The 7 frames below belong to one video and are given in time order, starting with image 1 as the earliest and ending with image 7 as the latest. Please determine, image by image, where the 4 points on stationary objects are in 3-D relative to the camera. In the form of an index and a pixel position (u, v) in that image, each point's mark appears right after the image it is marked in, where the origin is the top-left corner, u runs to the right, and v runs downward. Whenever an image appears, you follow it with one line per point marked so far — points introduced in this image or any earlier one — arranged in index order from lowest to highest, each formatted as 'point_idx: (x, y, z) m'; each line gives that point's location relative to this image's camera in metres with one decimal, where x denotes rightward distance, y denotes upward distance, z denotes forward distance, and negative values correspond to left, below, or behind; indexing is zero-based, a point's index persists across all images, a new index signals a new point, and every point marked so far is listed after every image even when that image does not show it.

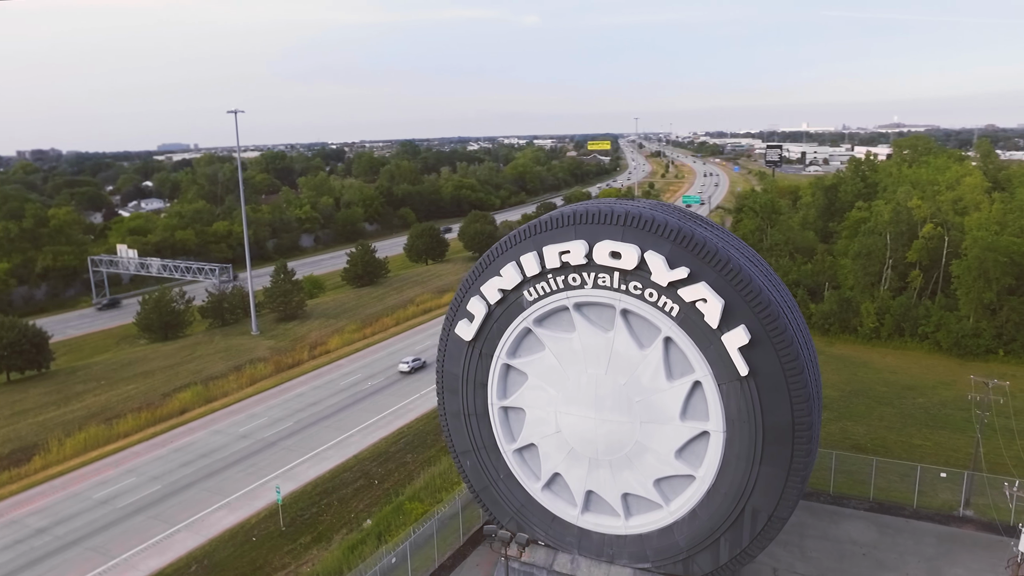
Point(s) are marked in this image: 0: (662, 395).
0: (+3.6, -2.5, +18.4) m
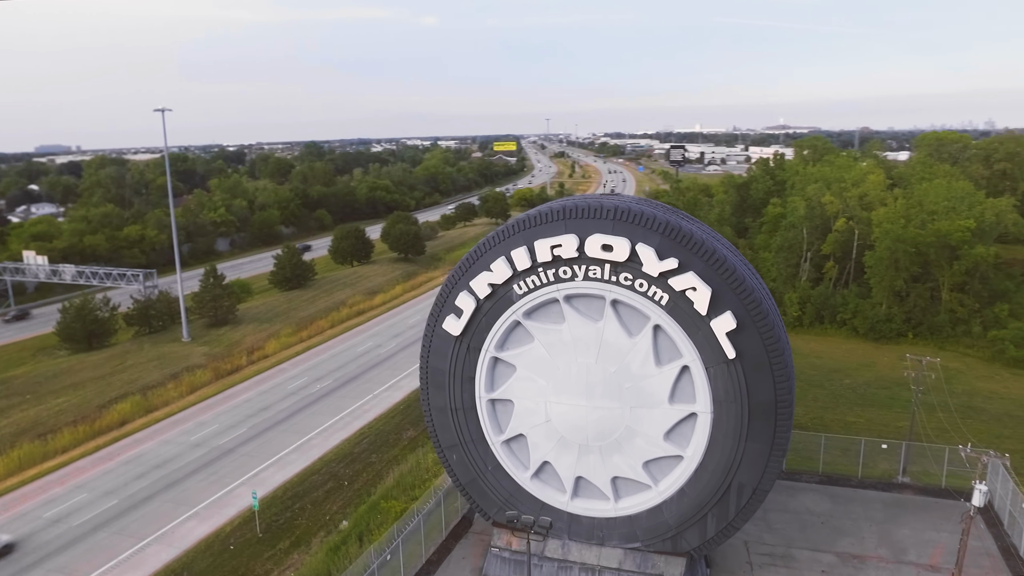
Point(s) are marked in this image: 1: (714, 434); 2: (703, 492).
0: (+3.5, -2.3, +19.3) m
1: (+5.0, -3.6, +19.0) m
2: (+4.8, -5.1, +19.3) m
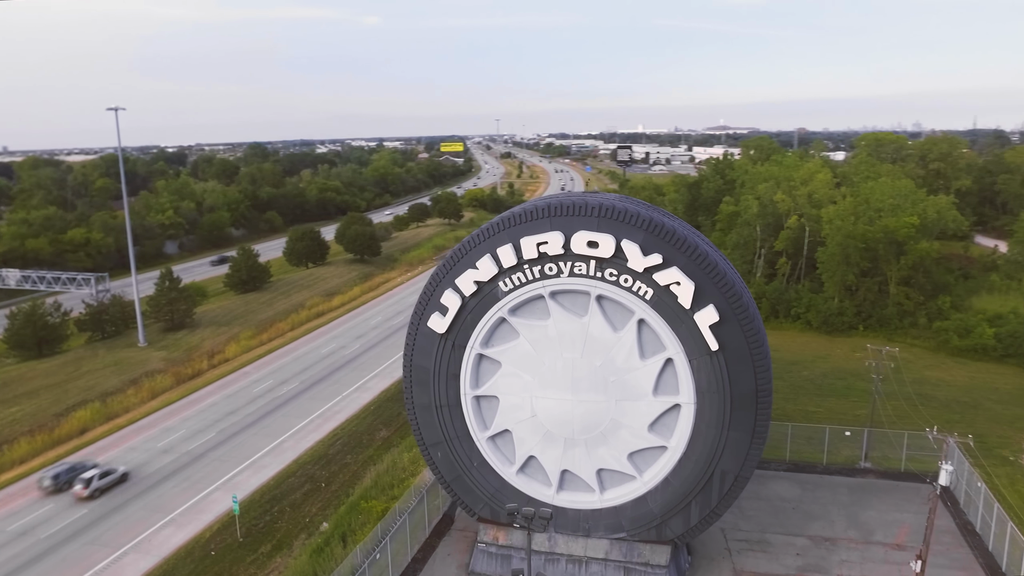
0: (+3.2, -2.1, +19.7) m
1: (+4.7, -3.4, +19.6) m
2: (+4.5, -5.0, +19.9) m
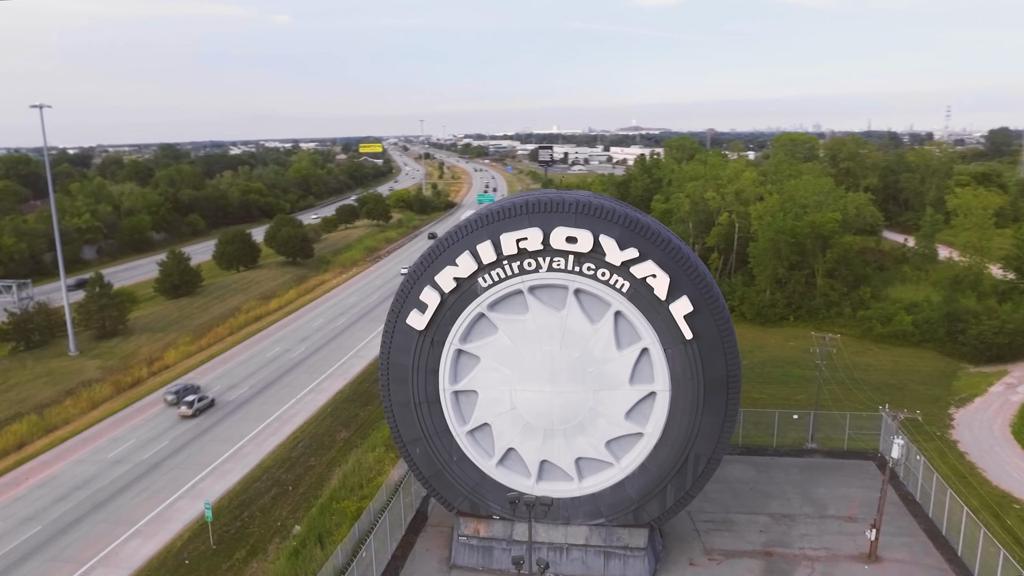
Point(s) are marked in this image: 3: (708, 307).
0: (+2.7, -2.0, +20.5) m
1: (+4.2, -3.2, +20.5) m
2: (+4.0, -4.8, +20.7) m
3: (+5.0, -0.5, +19.9) m
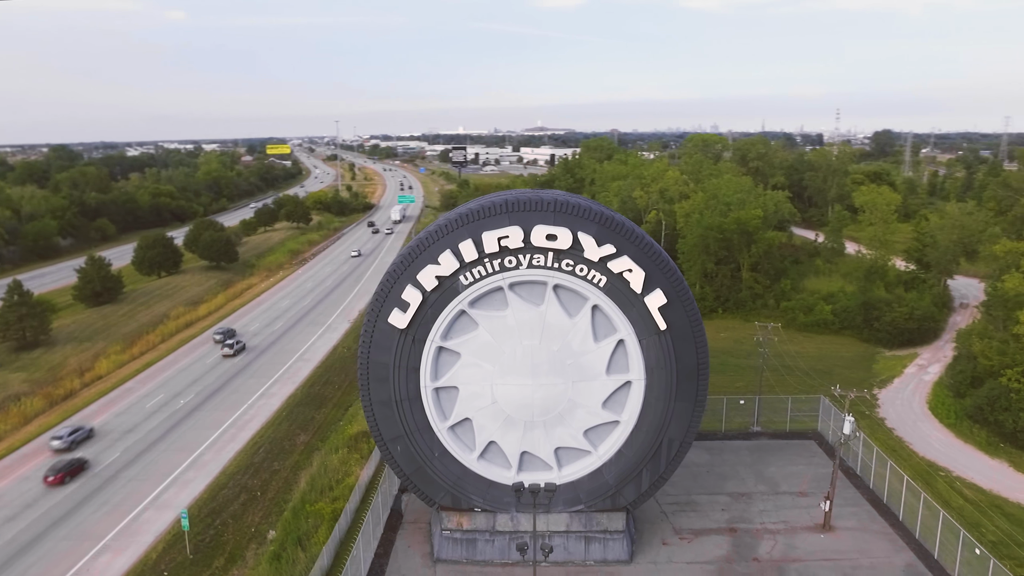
0: (+2.2, -1.8, +21.3) m
1: (+3.8, -3.1, +21.5) m
2: (+3.6, -4.6, +21.8) m
3: (+4.6, -0.3, +21.0) m
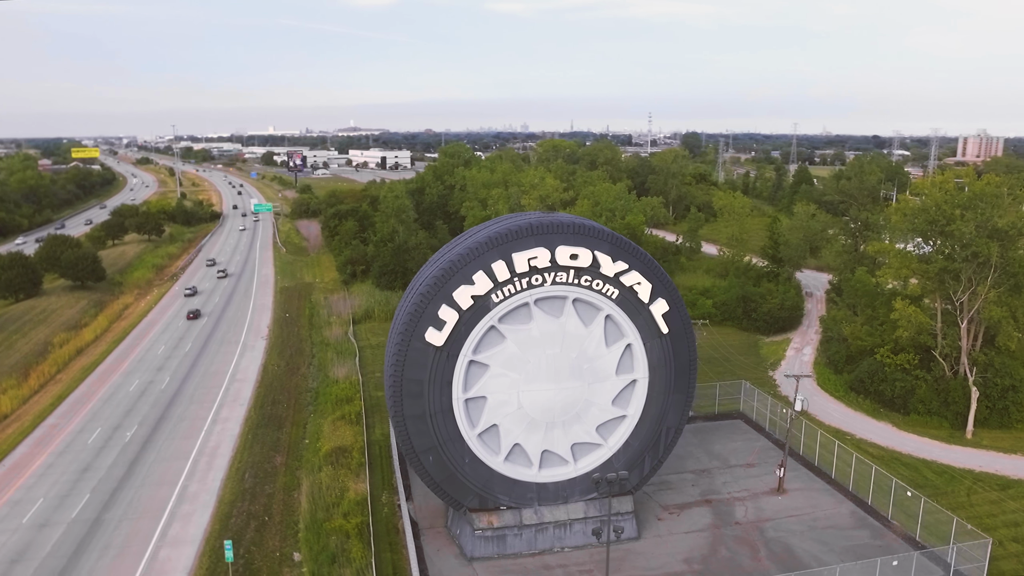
0: (+2.9, -2.3, +24.7) m
1: (+4.5, -3.6, +24.7) m
2: (+4.3, -5.1, +25.0) m
3: (+5.3, -0.8, +24.1) m
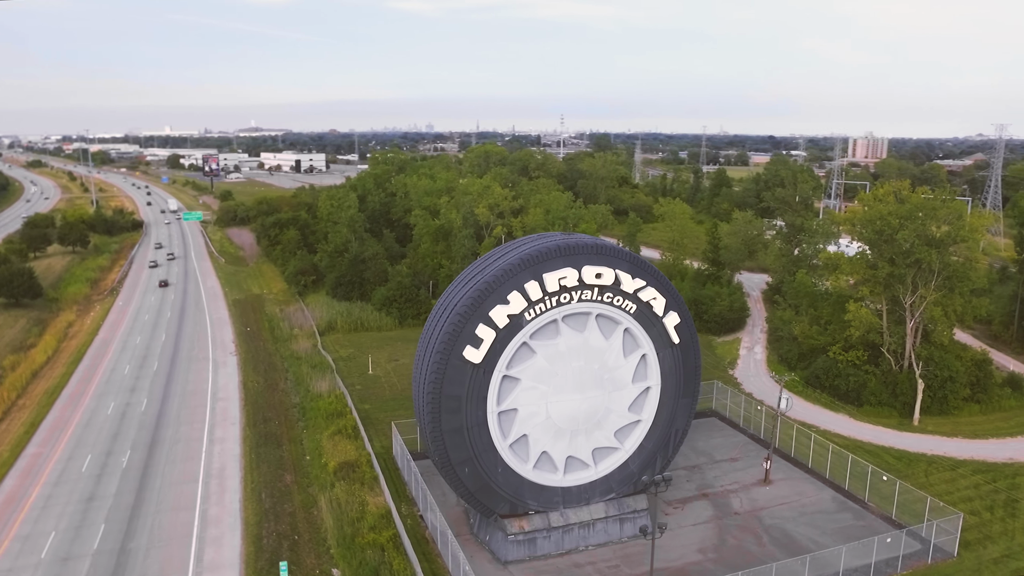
0: (+3.8, -2.8, +26.6) m
1: (+5.4, -4.1, +26.8) m
2: (+5.2, -5.6, +27.1) m
3: (+6.2, -1.3, +26.3) m
